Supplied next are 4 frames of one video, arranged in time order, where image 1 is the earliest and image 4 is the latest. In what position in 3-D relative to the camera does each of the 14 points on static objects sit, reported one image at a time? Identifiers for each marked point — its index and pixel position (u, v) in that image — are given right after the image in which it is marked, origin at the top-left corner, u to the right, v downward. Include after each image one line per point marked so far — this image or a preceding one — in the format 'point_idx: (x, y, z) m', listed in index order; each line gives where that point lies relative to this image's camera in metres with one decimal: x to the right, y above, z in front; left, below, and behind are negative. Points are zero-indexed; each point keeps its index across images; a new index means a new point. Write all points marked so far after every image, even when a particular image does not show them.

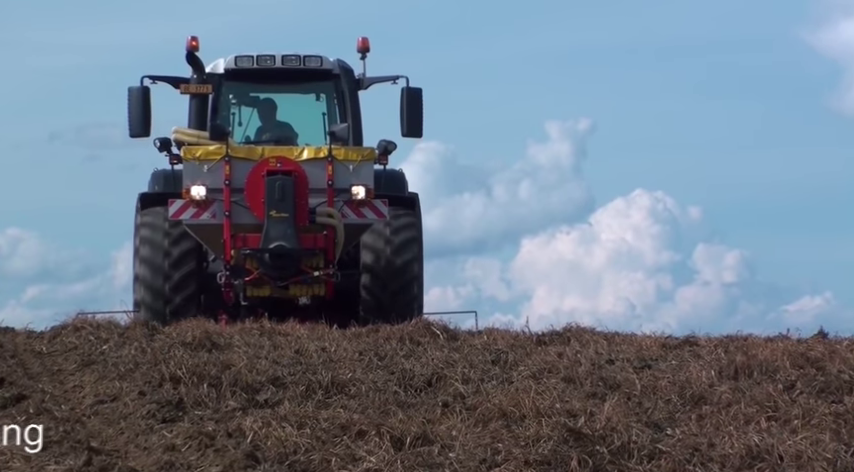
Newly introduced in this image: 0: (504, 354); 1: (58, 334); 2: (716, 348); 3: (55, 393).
0: (+0.4, -0.6, +8.4) m
1: (-1.8, -0.5, +8.7) m
2: (+1.3, -0.5, +8.4) m
3: (-1.7, -0.7, +7.9) m
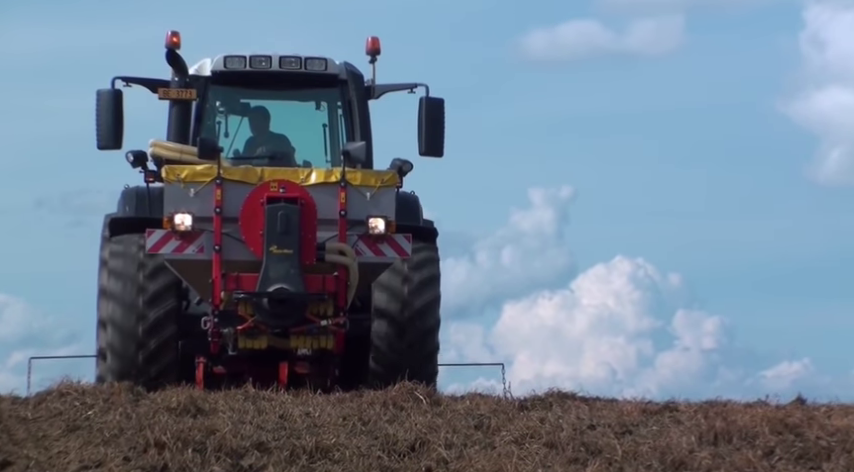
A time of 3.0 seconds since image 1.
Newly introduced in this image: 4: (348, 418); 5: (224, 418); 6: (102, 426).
0: (+0.3, -0.9, +8.5) m
1: (-1.9, -0.8, +8.8) m
2: (+1.3, -0.8, +8.4) m
3: (-1.7, -1.0, +8.0) m
4: (-0.4, -0.9, +8.4) m
5: (-1.0, -0.9, +8.4) m
6: (-1.5, -0.9, +8.3) m
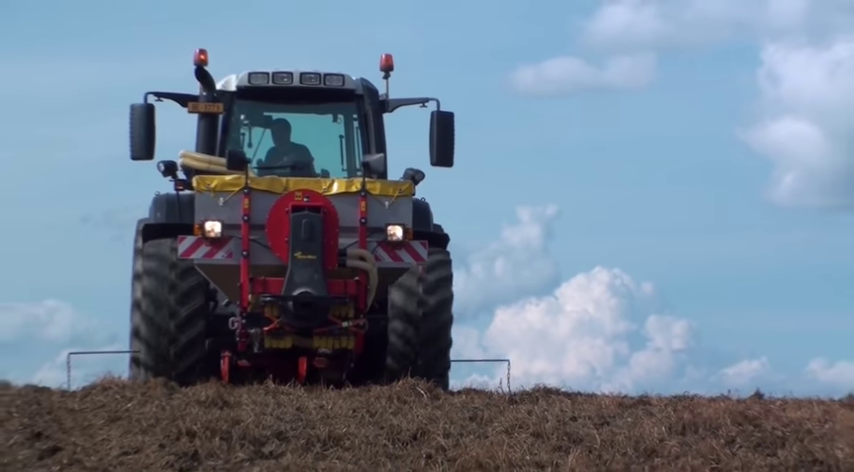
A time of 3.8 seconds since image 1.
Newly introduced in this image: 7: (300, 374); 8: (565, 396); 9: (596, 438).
0: (+0.3, -0.9, +9.5) m
1: (-1.9, -0.9, +9.9) m
2: (+1.3, -0.9, +9.4) m
3: (-1.7, -1.1, +9.0) m
4: (-0.4, -0.9, +9.5) m
5: (-1.0, -0.9, +9.4) m
6: (-1.5, -0.9, +9.3) m
7: (-0.8, -0.9, +11.3) m
8: (+0.8, -0.9, +9.7) m
9: (+0.9, -1.0, +9.0) m
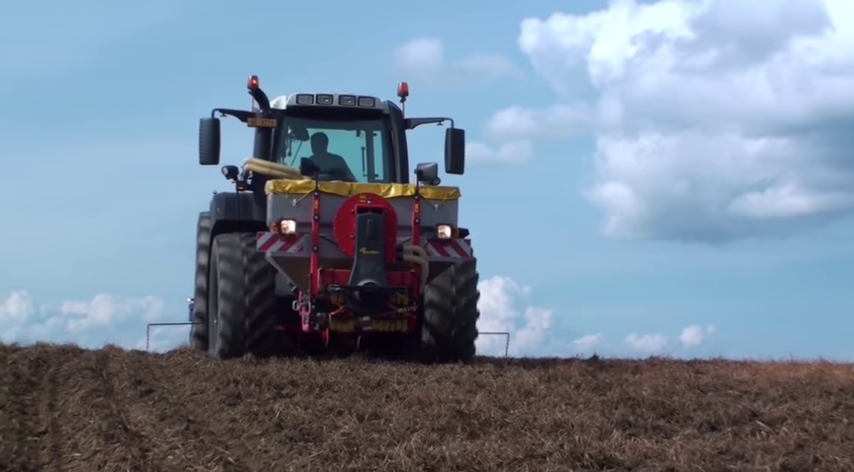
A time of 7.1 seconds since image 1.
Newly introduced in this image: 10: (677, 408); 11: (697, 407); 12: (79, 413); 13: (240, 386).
0: (0.0, -1.1, +14.6) m
1: (-2.2, -1.0, +15.1) m
2: (+1.0, -1.1, +14.6) m
3: (-2.1, -1.2, +14.2) m
4: (-0.7, -1.1, +14.6) m
5: (-1.3, -1.1, +14.6) m
6: (-1.8, -1.1, +14.5) m
7: (-1.1, -1.1, +16.5) m
8: (+0.5, -1.0, +14.9) m
9: (+0.5, -1.2, +14.2) m
10: (+1.9, -1.3, +13.7) m
11: (+2.1, -1.3, +13.7) m
12: (-2.7, -1.4, +13.9) m
13: (-1.5, -1.2, +14.1) m
